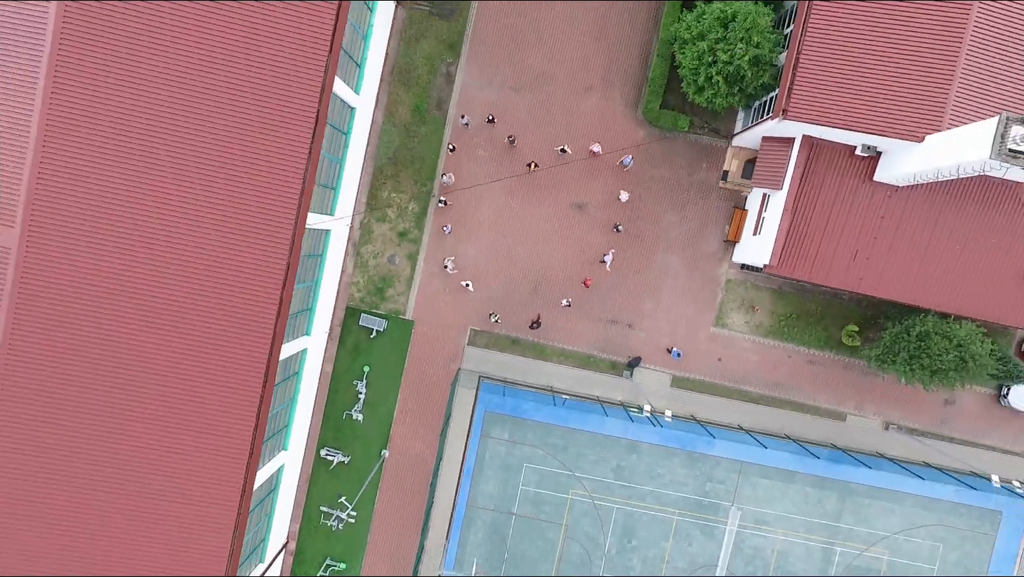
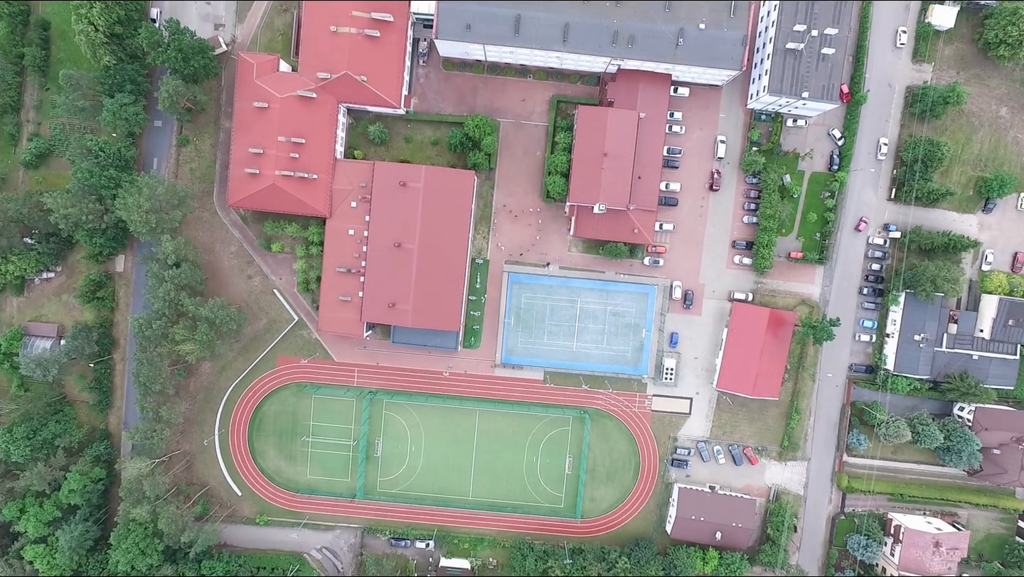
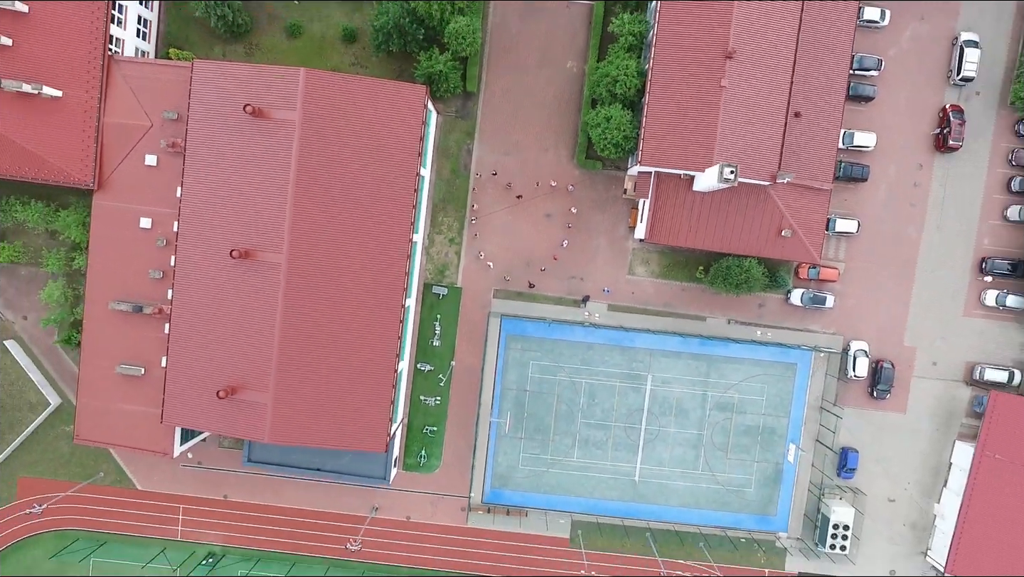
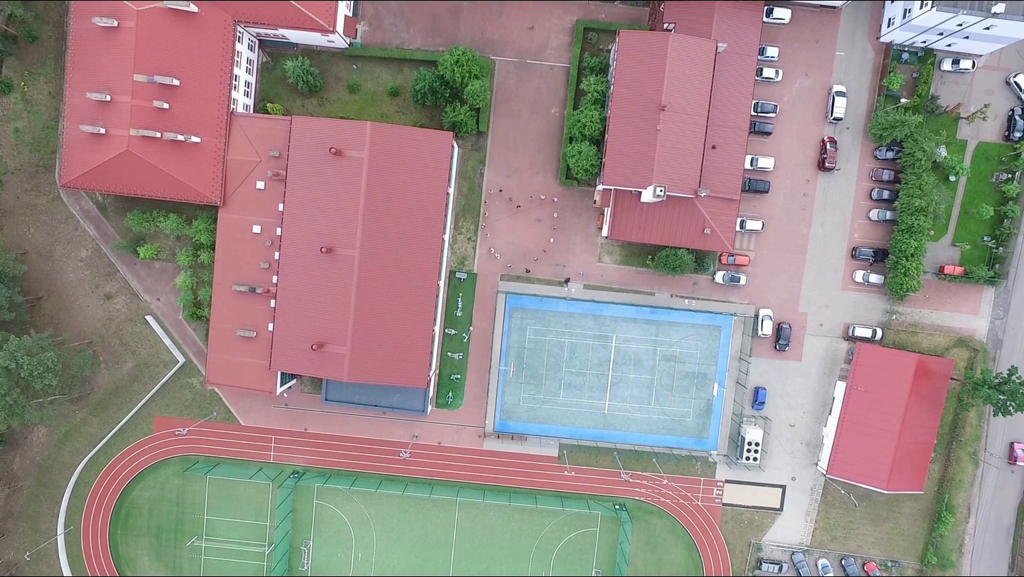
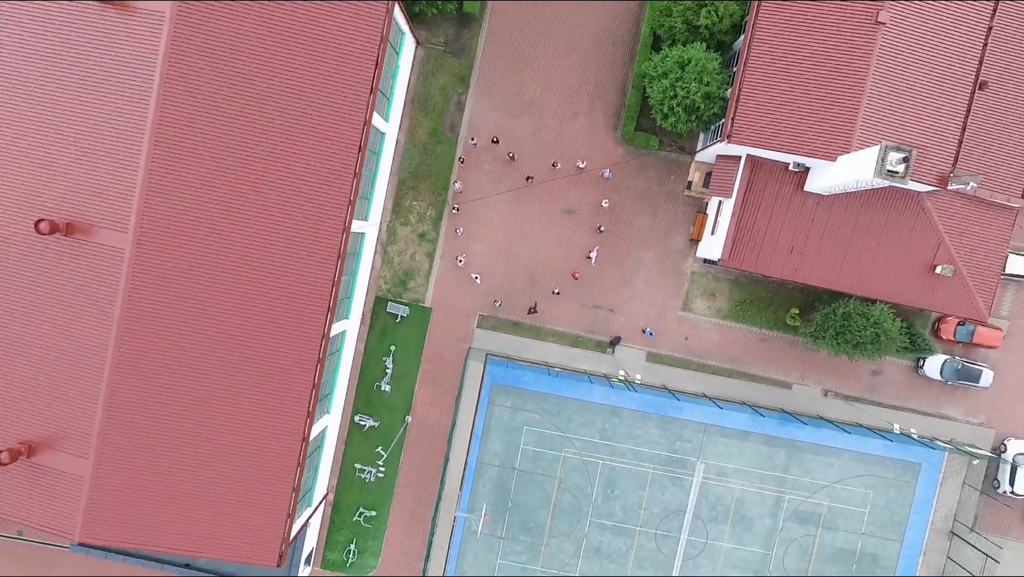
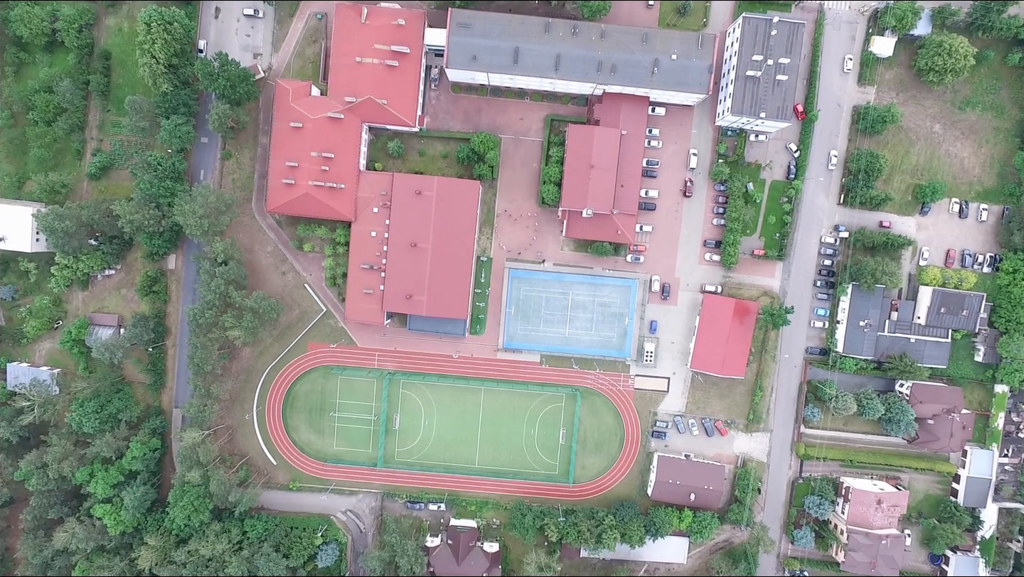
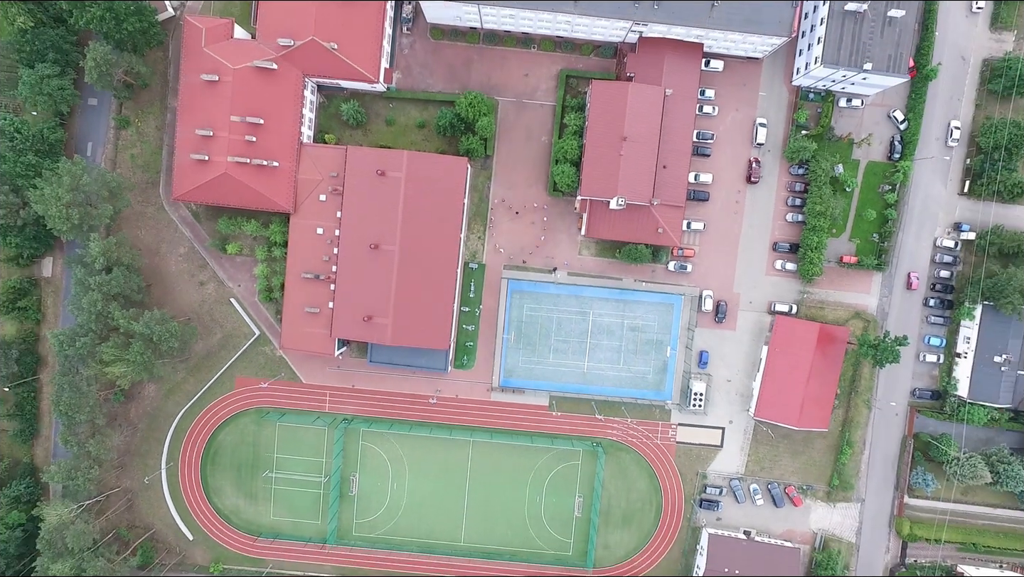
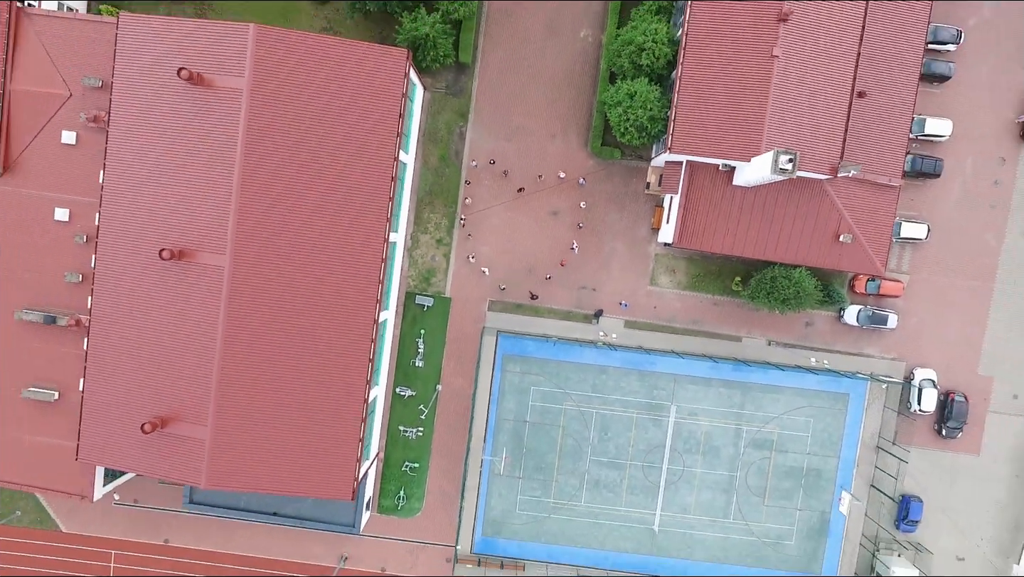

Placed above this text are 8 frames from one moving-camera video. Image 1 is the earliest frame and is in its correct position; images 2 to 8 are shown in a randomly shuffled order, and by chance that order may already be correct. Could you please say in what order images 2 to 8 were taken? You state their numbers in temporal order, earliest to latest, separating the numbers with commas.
5, 8, 3, 4, 7, 2, 6
